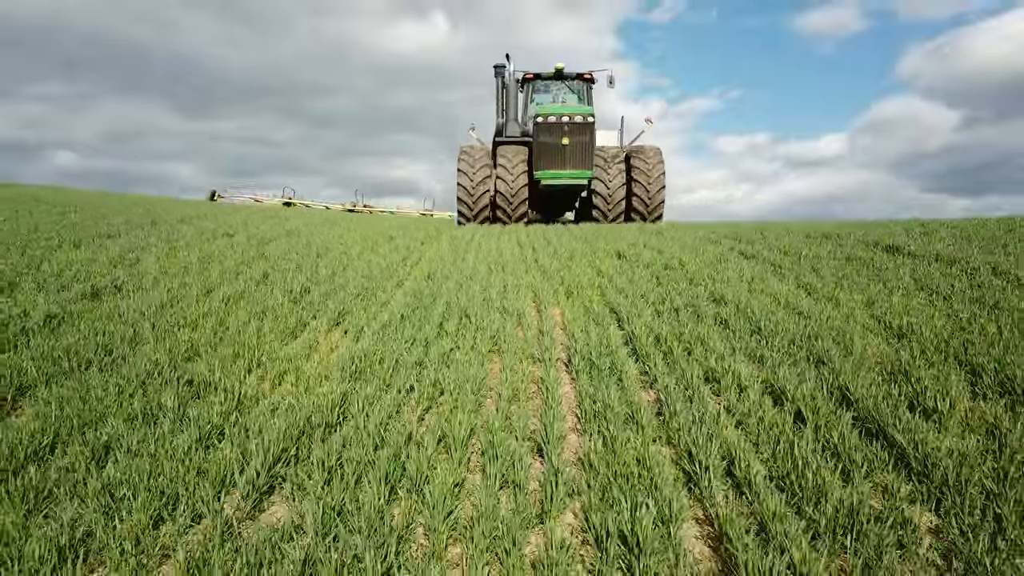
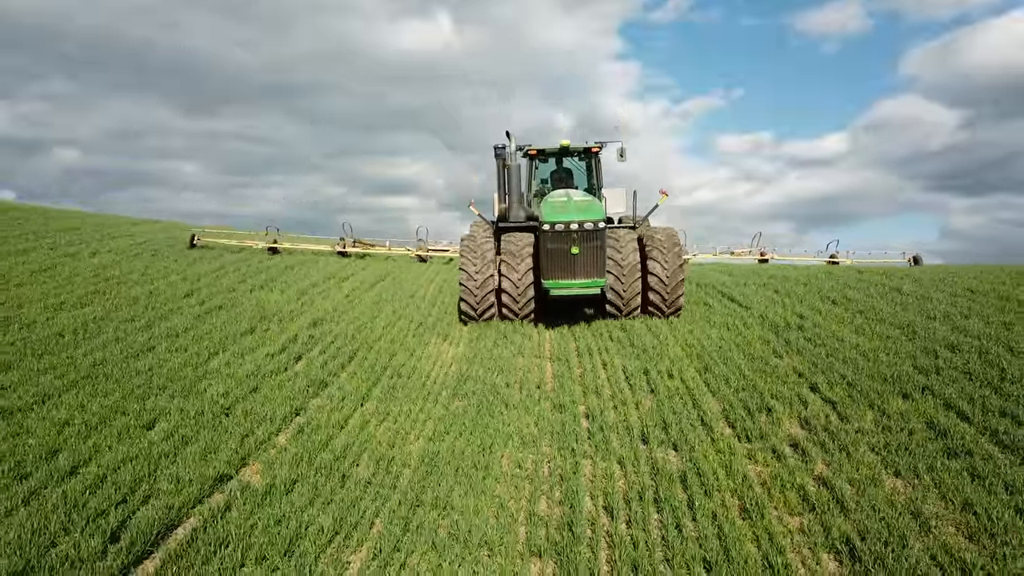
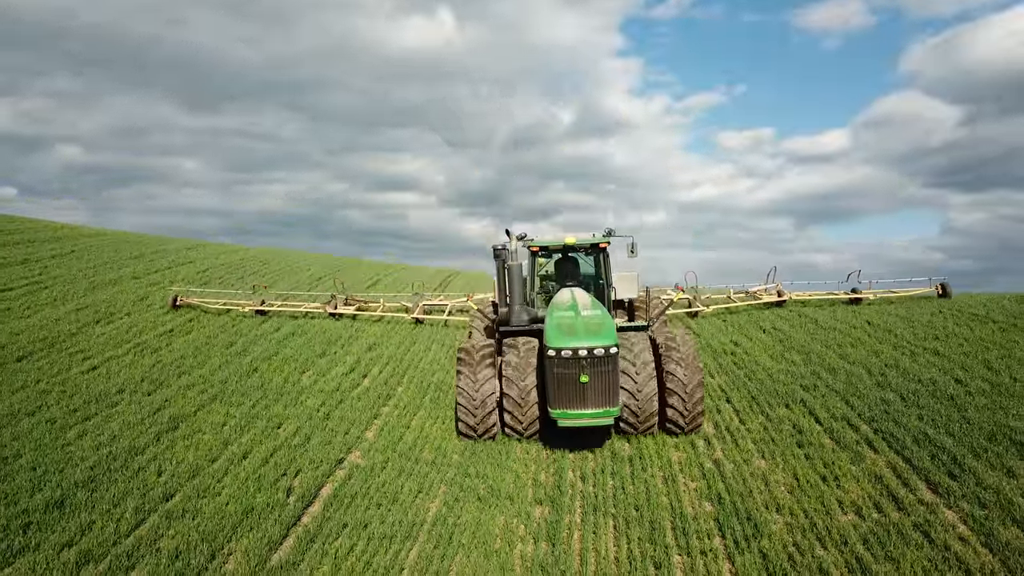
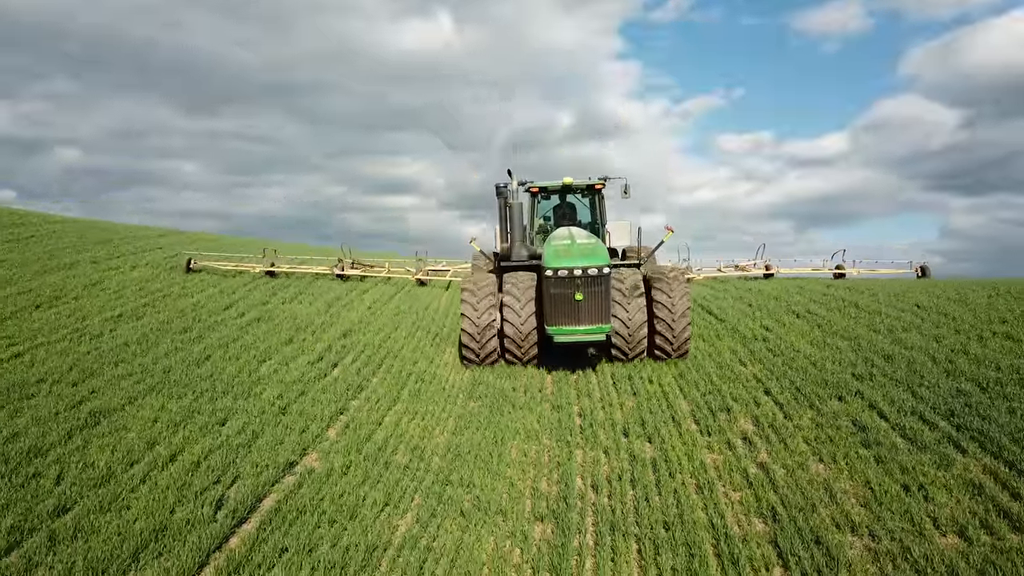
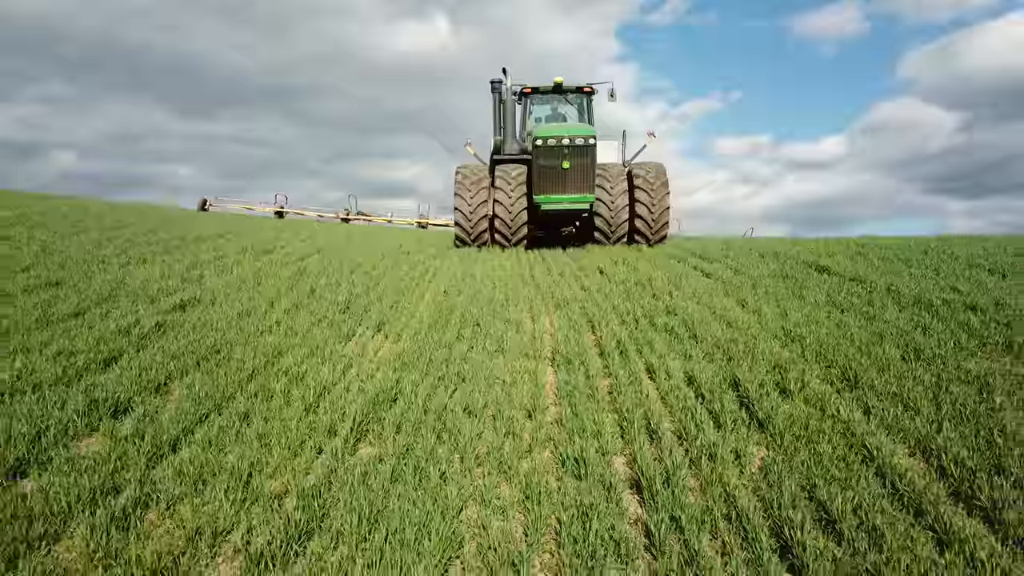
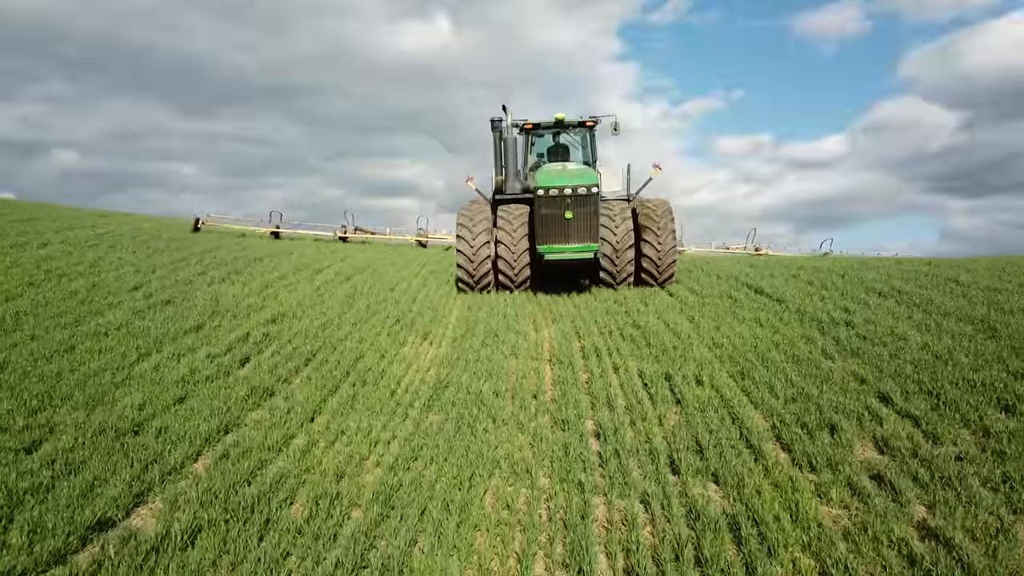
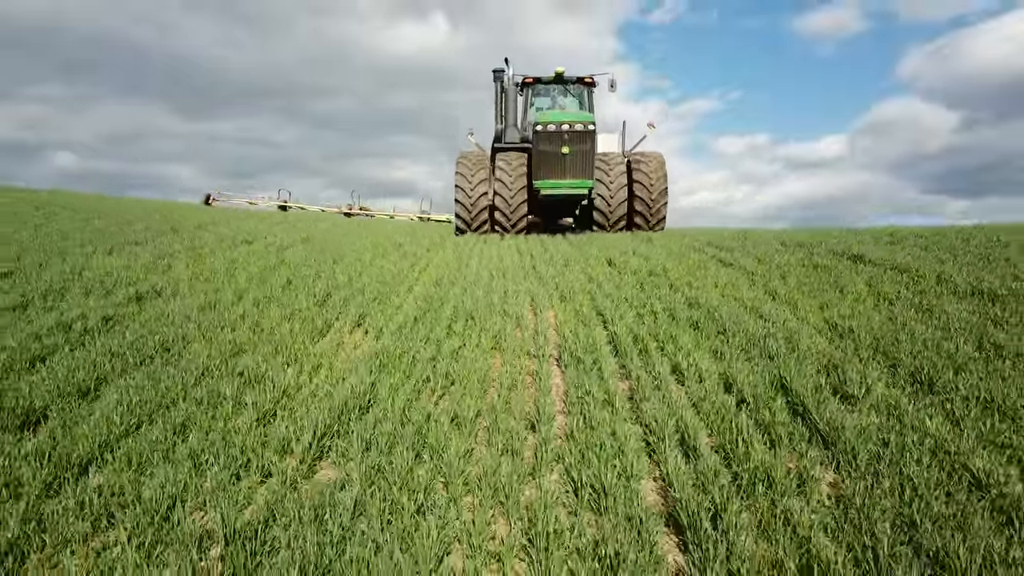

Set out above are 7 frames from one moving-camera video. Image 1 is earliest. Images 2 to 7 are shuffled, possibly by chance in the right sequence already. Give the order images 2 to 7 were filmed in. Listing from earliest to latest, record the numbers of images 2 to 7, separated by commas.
7, 5, 6, 2, 4, 3
